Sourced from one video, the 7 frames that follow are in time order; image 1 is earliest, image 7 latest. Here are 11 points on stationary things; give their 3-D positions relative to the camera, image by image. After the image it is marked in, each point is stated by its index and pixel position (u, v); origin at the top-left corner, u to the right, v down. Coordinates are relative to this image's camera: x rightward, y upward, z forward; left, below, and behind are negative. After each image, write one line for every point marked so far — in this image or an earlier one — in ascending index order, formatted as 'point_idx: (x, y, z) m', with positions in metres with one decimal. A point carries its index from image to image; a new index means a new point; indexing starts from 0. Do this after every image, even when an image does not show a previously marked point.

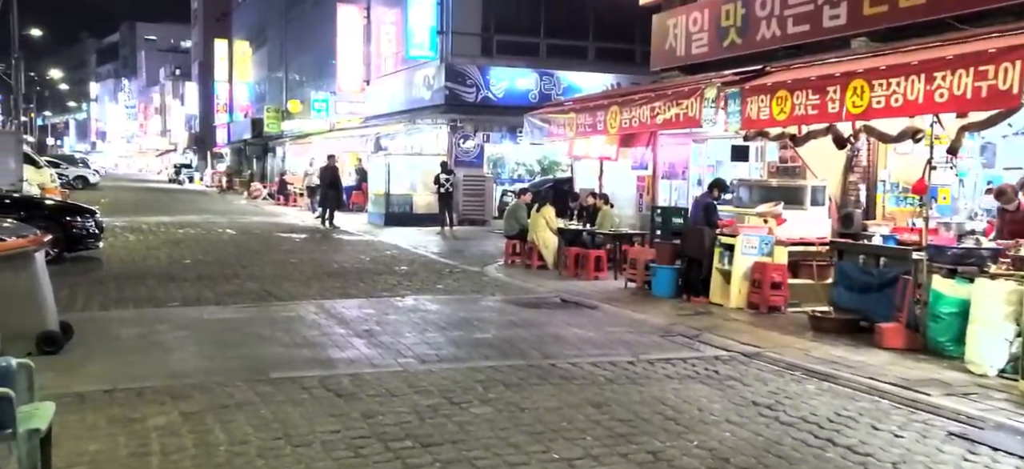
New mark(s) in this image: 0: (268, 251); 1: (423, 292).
0: (-4.8, -0.3, +20.1) m
1: (-1.2, -0.8, +14.1) m
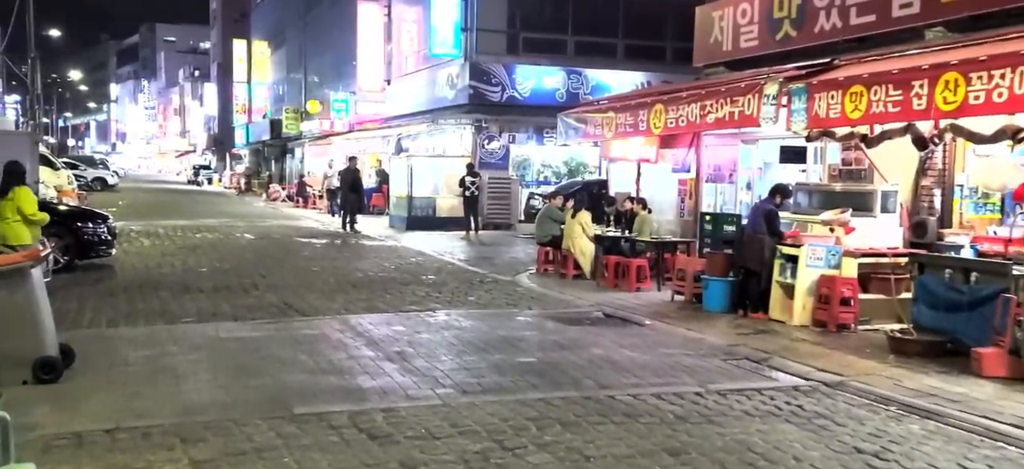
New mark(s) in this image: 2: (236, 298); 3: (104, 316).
0: (-4.2, -0.4, +19.1) m
1: (-0.7, -0.9, +13.1) m
2: (-3.6, -0.9, +13.5) m
3: (-4.7, -0.9, +11.9) m
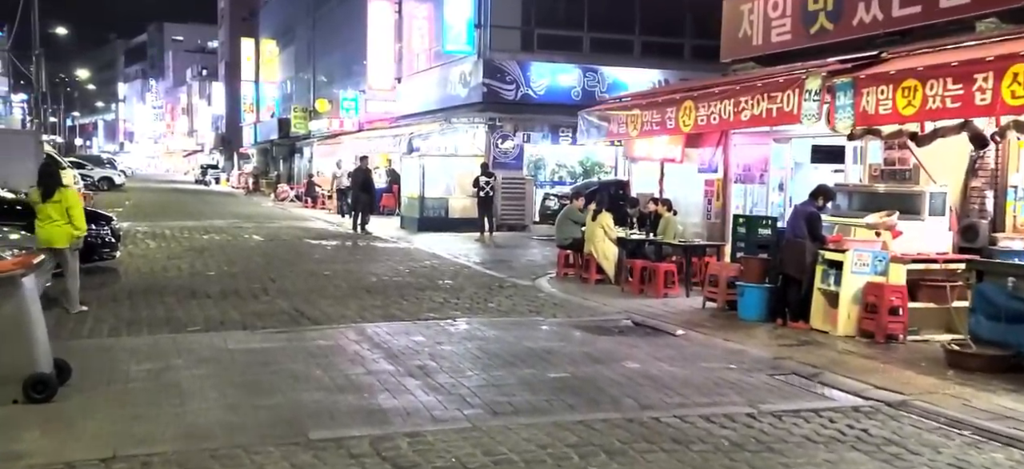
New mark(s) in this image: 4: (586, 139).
0: (-3.9, -0.5, +18.4) m
1: (-0.4, -0.9, +12.4) m
2: (-3.3, -0.9, +12.8) m
3: (-4.5, -1.0, +11.2) m
4: (+1.2, +1.6, +17.1) m
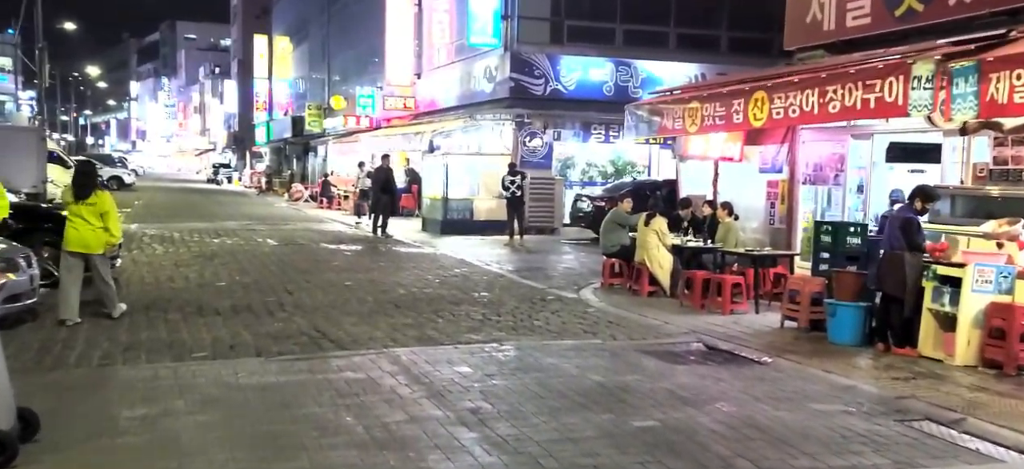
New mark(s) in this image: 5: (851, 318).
0: (-3.2, -0.6, +16.9) m
1: (+0.1, -1.1, +10.9) m
2: (-2.8, -1.0, +11.3) m
3: (-3.9, -1.1, +9.7) m
4: (+1.9, +1.5, +15.5) m
5: (+3.4, -0.8, +10.1) m
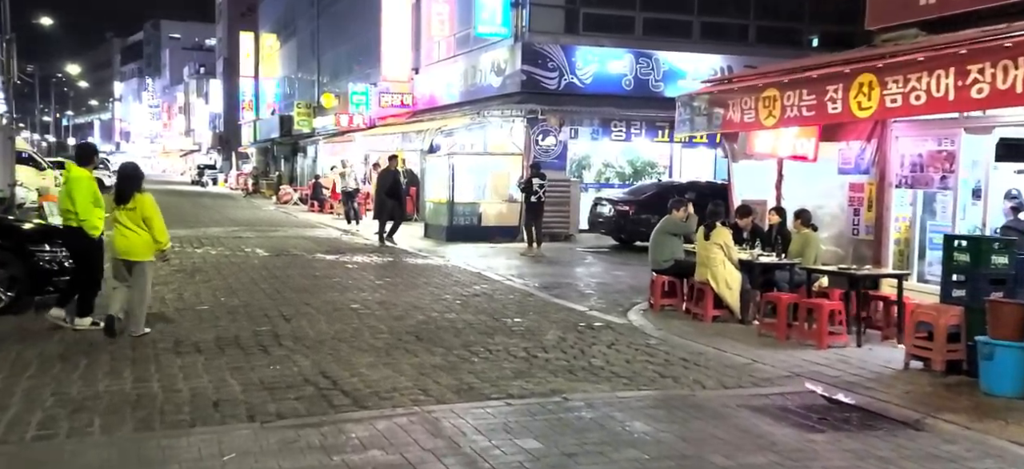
0: (-2.8, -0.8, +14.6) m
1: (+0.6, -1.2, +8.6) m
2: (-2.3, -1.2, +9.0) m
3: (-3.4, -1.3, +7.4) m
4: (+2.3, +1.3, +13.2) m
5: (+3.9, -1.0, +7.8) m
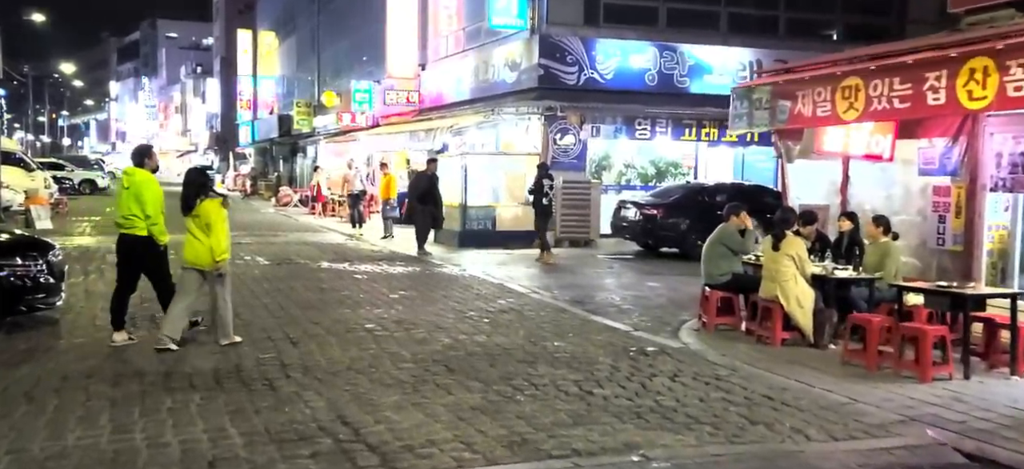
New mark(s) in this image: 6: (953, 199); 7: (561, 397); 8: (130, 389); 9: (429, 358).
0: (-2.4, -0.9, +13.0) m
1: (+1.0, -1.3, +7.0) m
2: (-1.9, -1.3, +7.4) m
3: (-3.0, -1.4, +5.8) m
4: (+2.7, +1.2, +11.7) m
5: (+4.3, -1.1, +6.3) m
6: (+4.7, +0.4, +10.8) m
7: (+0.4, -1.3, +8.0) m
8: (-3.1, -1.2, +8.2) m
9: (-0.8, -1.1, +9.6) m
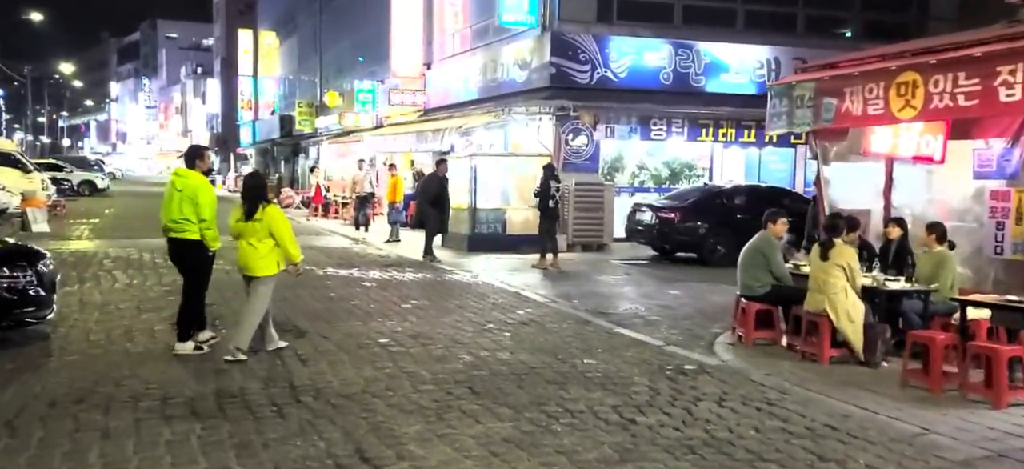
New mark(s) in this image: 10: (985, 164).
0: (-2.2, -1.0, +12.2) m
1: (+1.3, -1.4, +6.2) m
2: (-1.6, -1.4, +6.6) m
3: (-2.7, -1.5, +5.0) m
4: (+2.9, +1.1, +10.9) m
5: (+4.5, -1.2, +5.5) m
6: (+4.9, +0.3, +10.0) m
7: (+0.6, -1.4, +7.3) m
8: (-2.8, -1.3, +7.4) m
9: (-0.5, -1.2, +8.8) m
10: (+4.8, +0.7, +10.4) m
